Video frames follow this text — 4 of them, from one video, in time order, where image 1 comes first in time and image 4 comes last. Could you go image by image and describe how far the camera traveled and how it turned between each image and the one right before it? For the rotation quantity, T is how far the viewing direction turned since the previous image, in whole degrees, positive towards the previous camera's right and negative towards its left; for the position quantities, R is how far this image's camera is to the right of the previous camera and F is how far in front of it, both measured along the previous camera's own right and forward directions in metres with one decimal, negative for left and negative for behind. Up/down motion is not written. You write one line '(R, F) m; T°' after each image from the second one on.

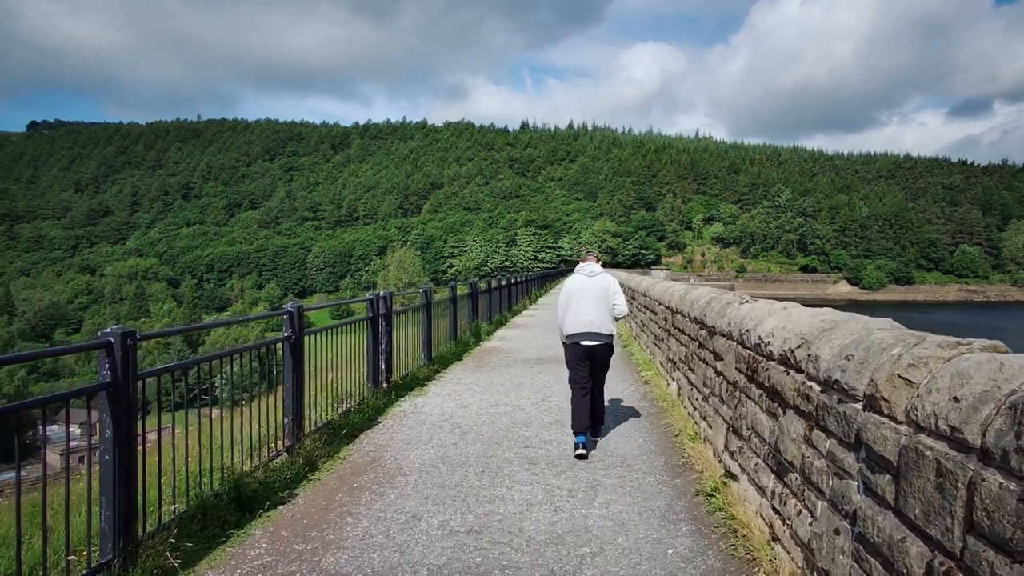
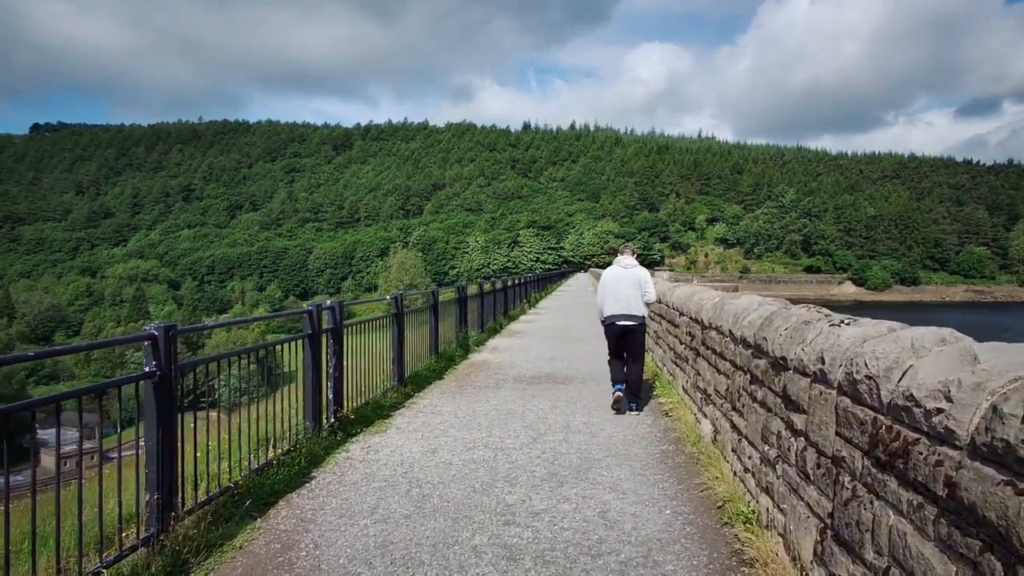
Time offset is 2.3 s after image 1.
(+0.2, +1.8) m; 0°
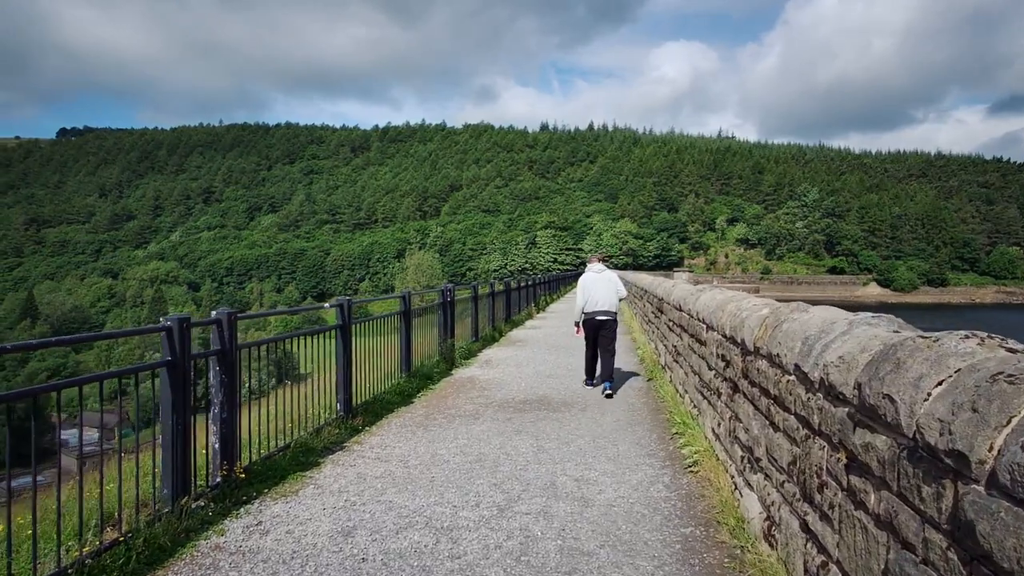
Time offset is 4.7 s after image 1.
(+0.4, +1.9) m; -2°
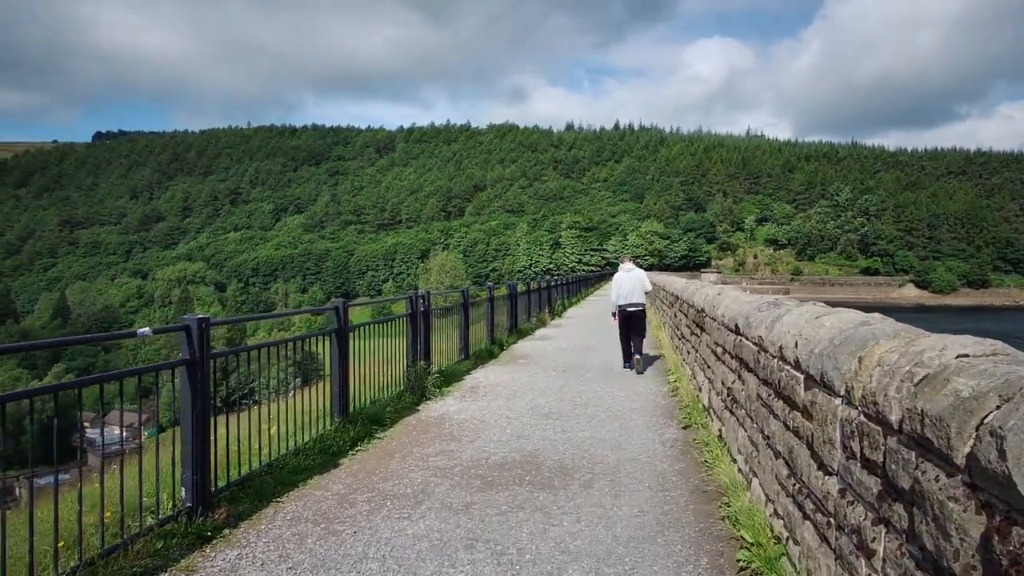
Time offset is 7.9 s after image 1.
(+0.4, +2.7) m; -2°
